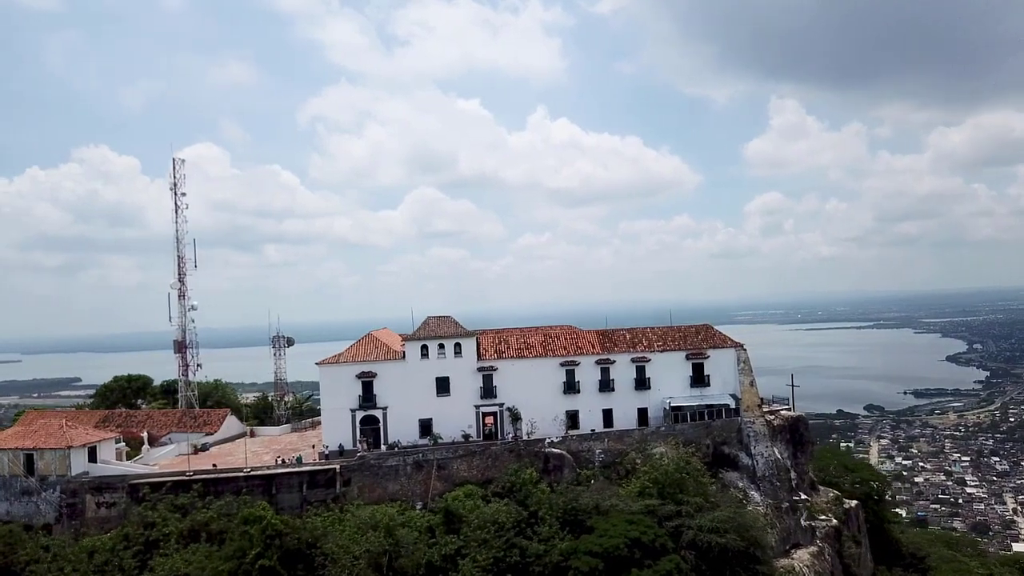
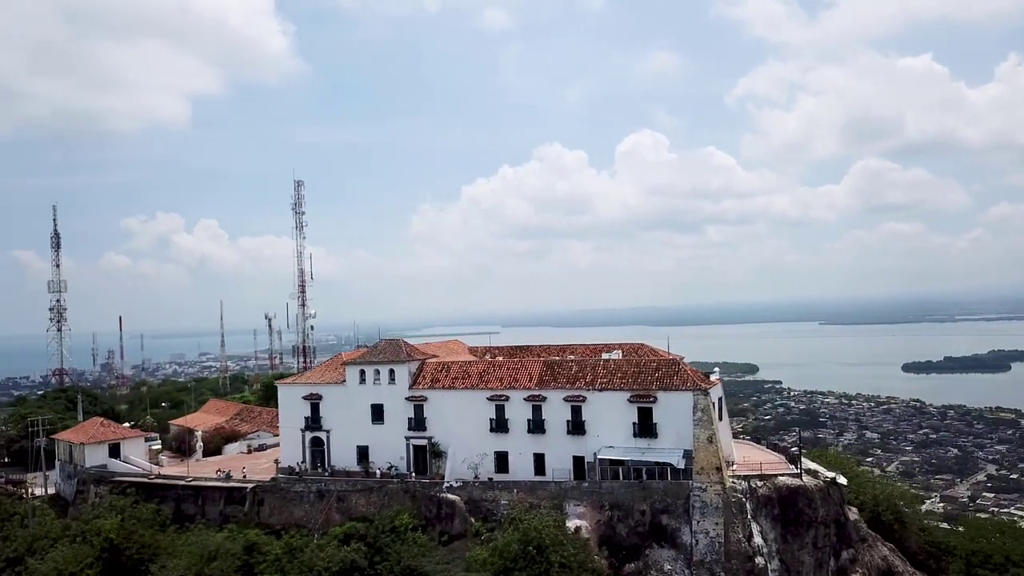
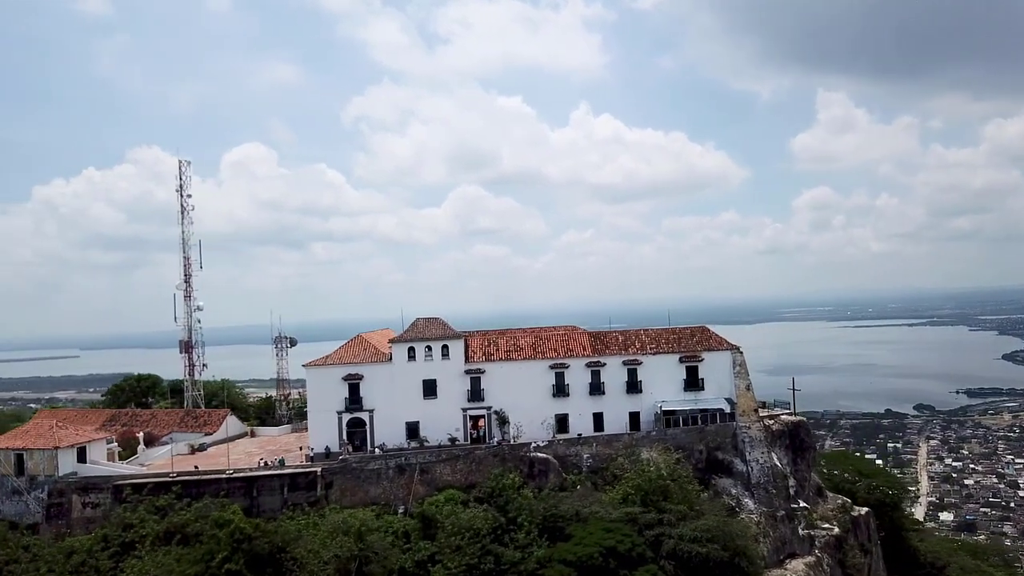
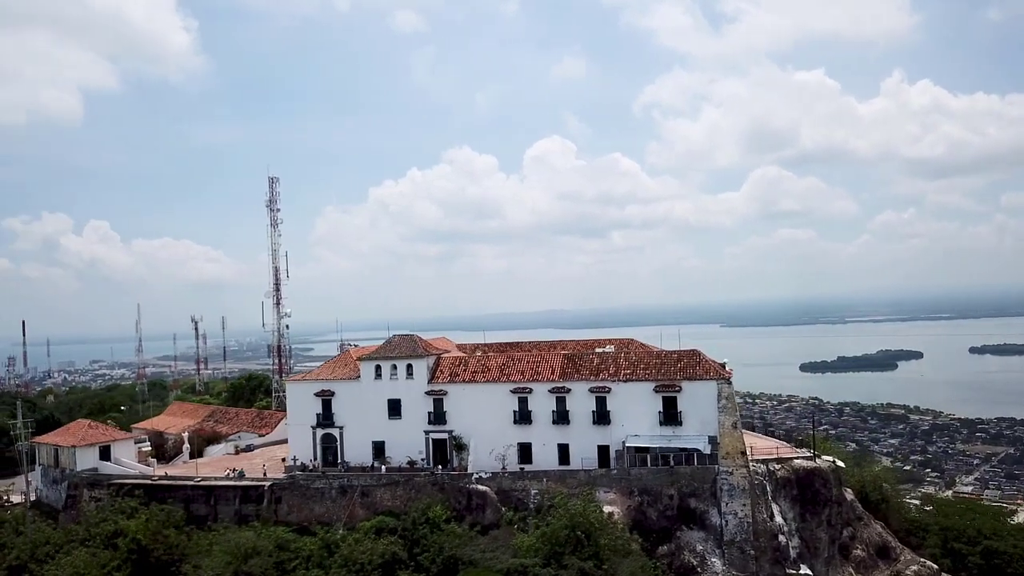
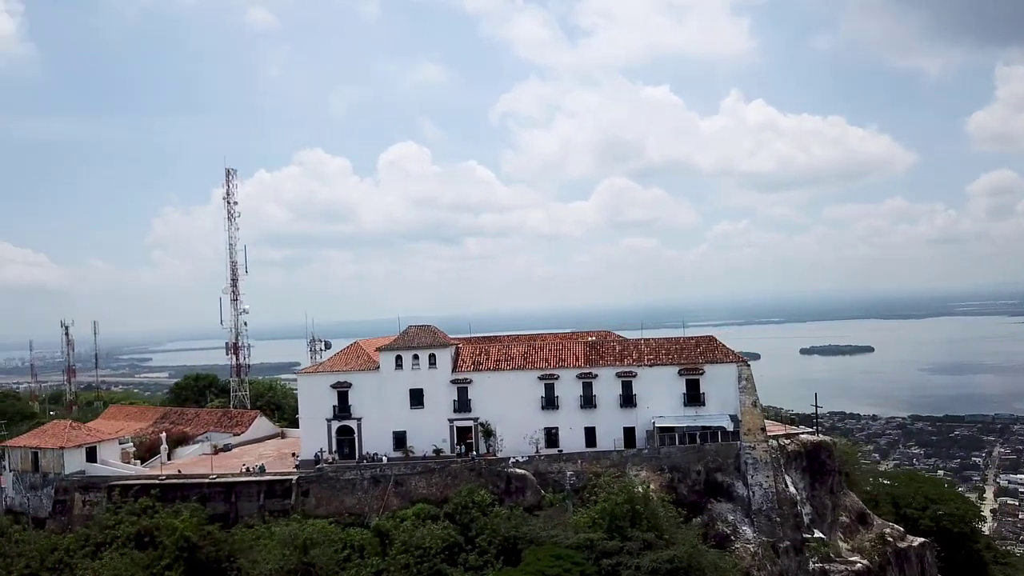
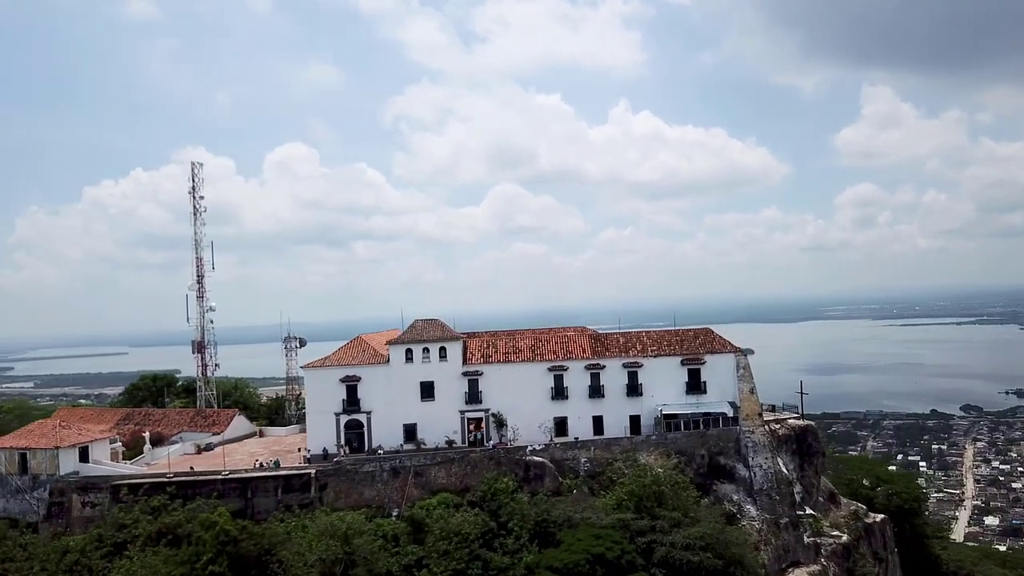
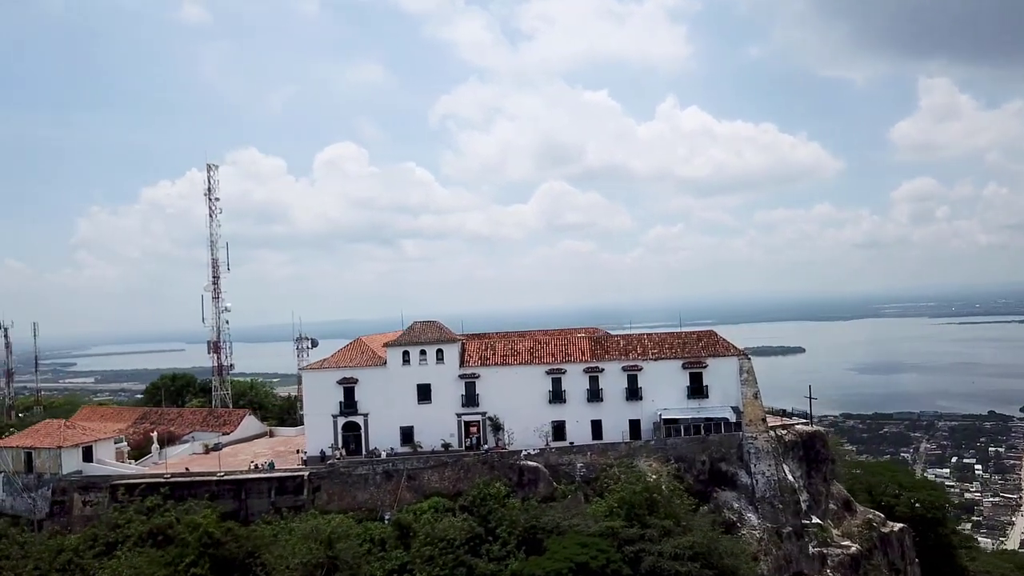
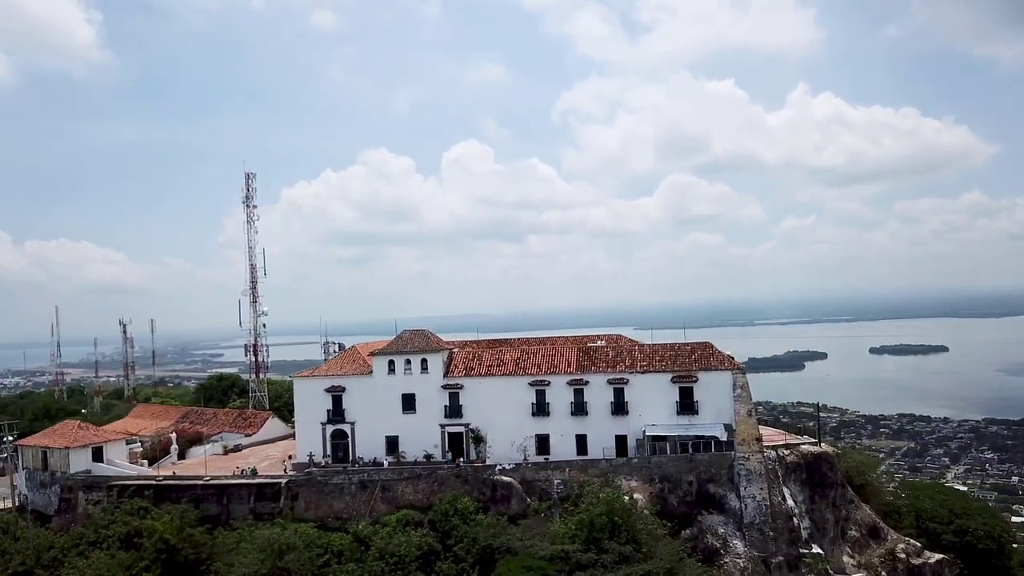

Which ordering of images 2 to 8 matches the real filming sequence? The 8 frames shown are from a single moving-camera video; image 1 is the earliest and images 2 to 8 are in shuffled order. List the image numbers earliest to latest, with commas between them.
3, 6, 7, 5, 8, 4, 2
